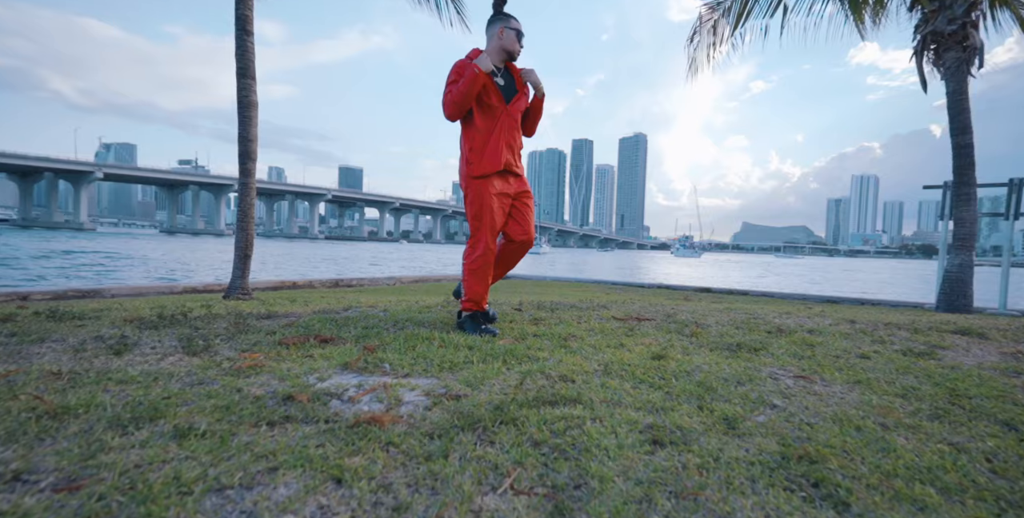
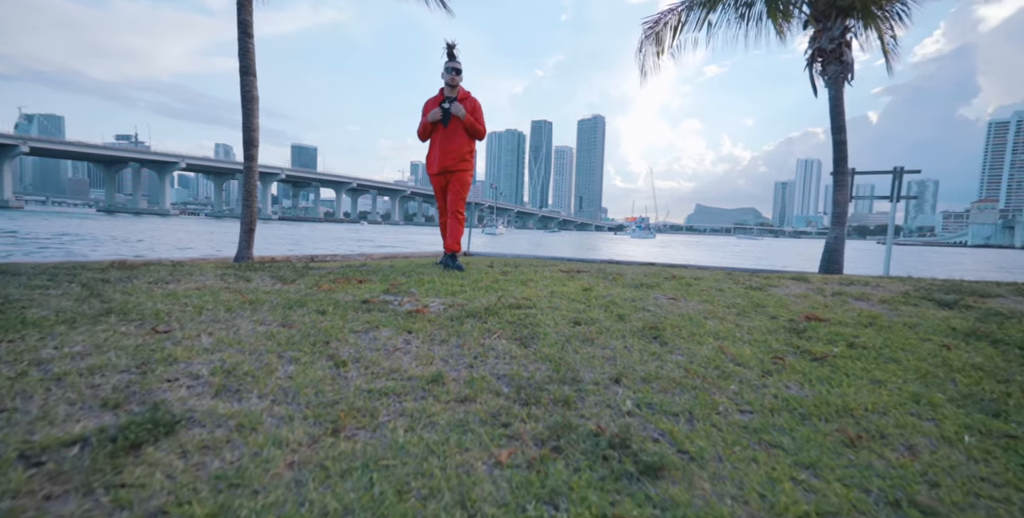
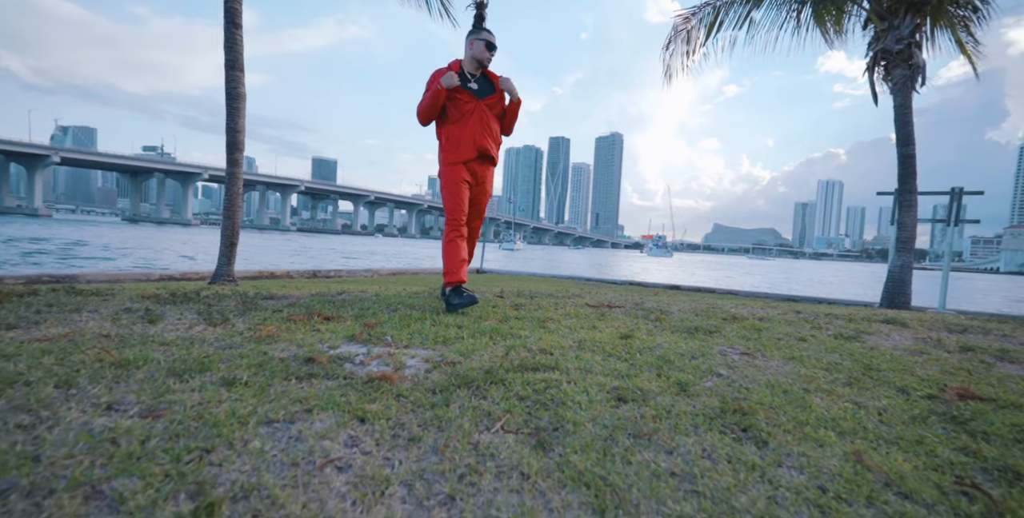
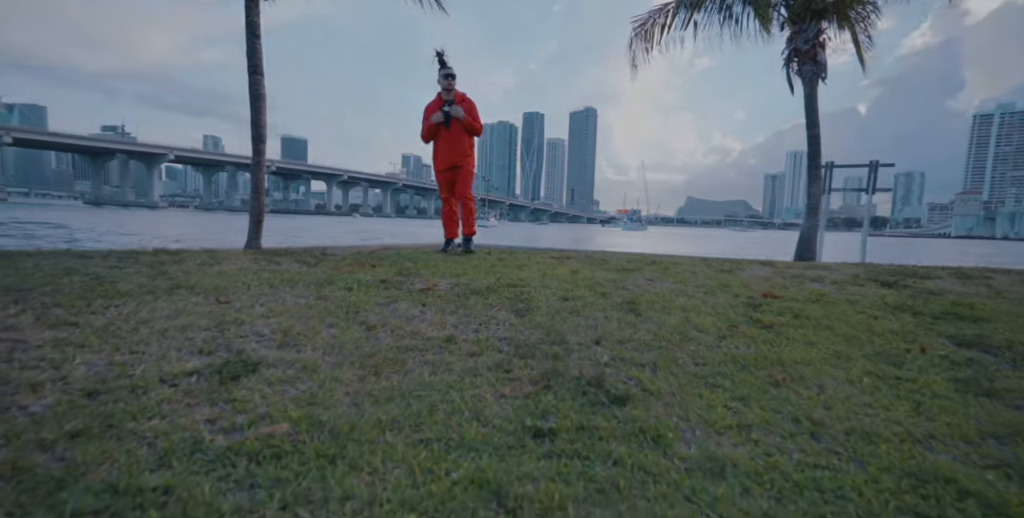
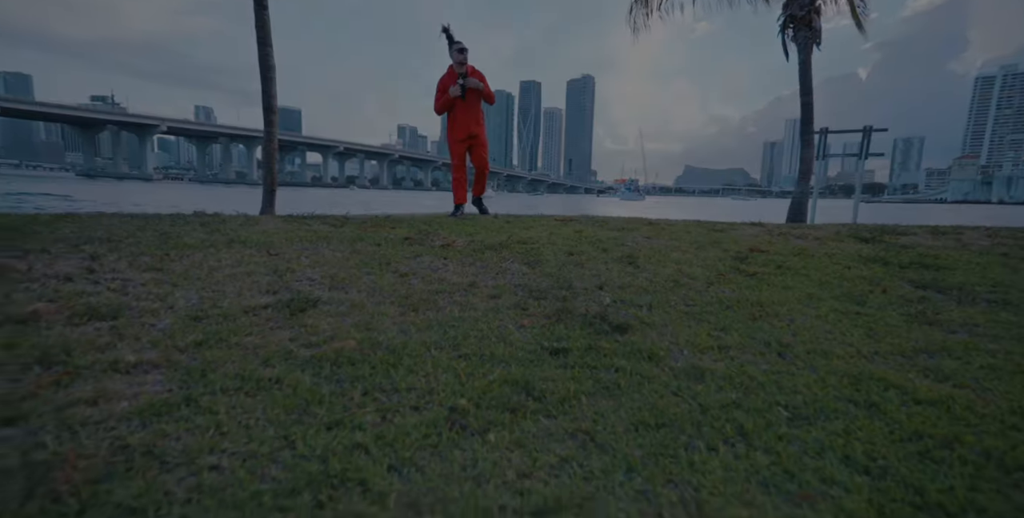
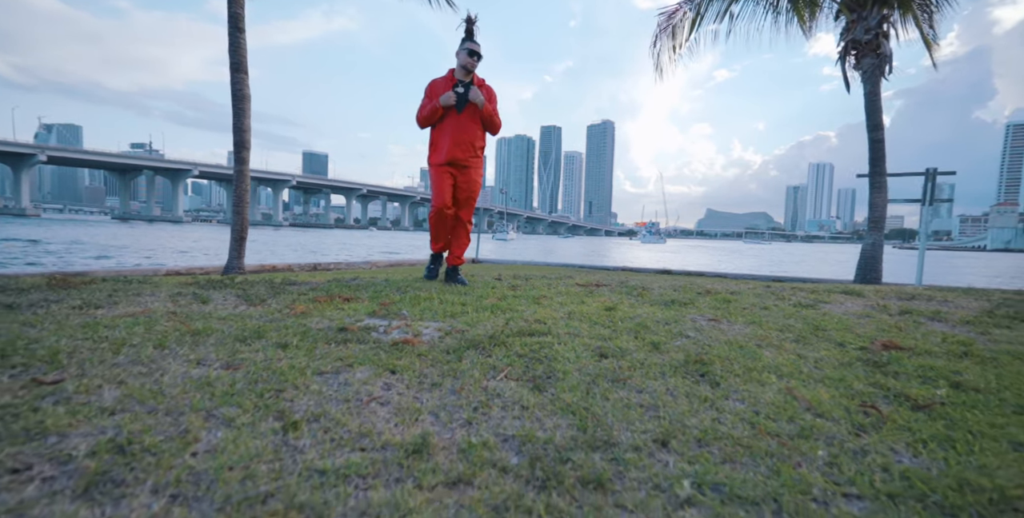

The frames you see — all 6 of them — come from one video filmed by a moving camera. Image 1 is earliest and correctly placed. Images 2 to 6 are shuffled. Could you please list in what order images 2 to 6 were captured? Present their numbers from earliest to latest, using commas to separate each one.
3, 6, 2, 4, 5
